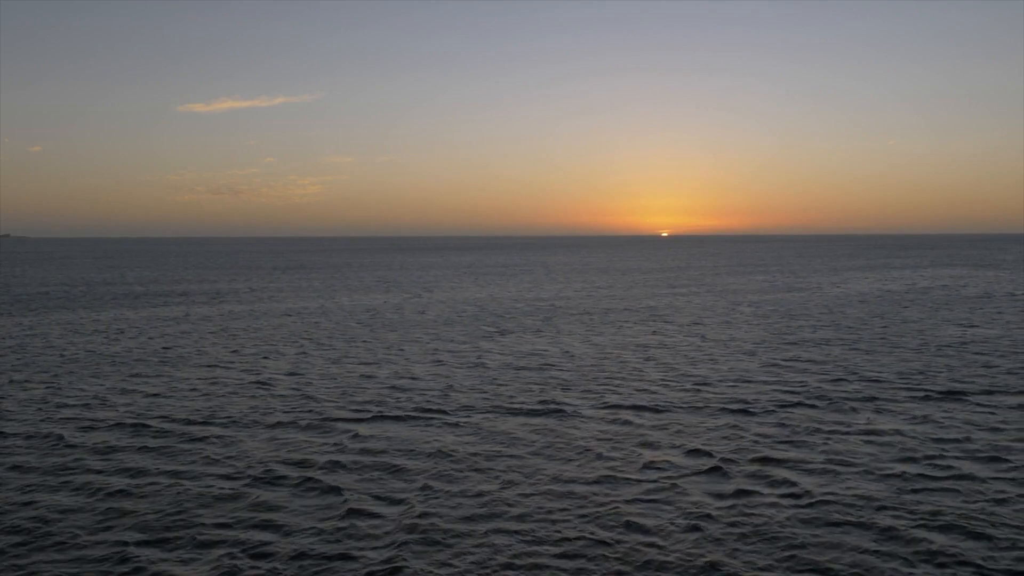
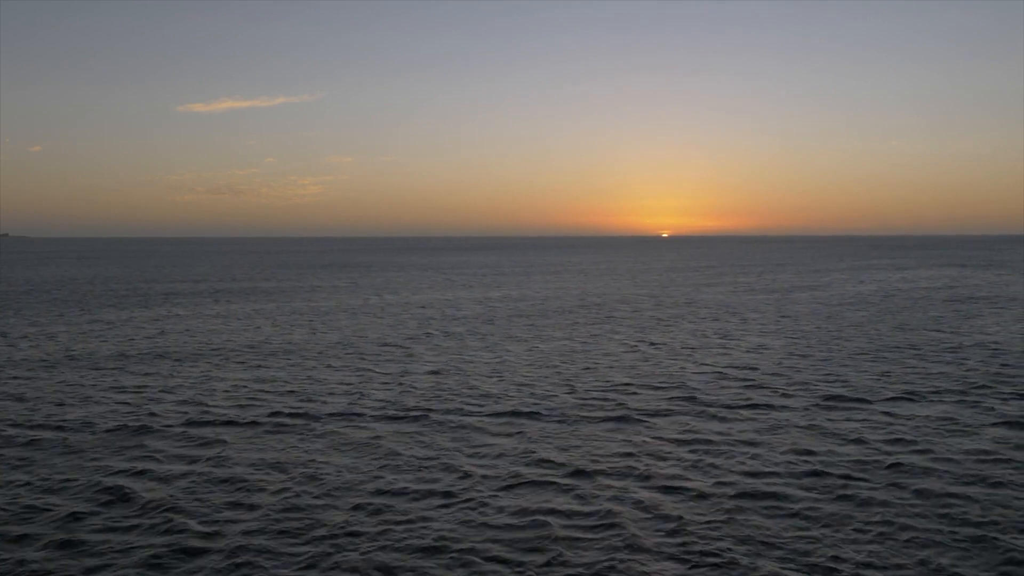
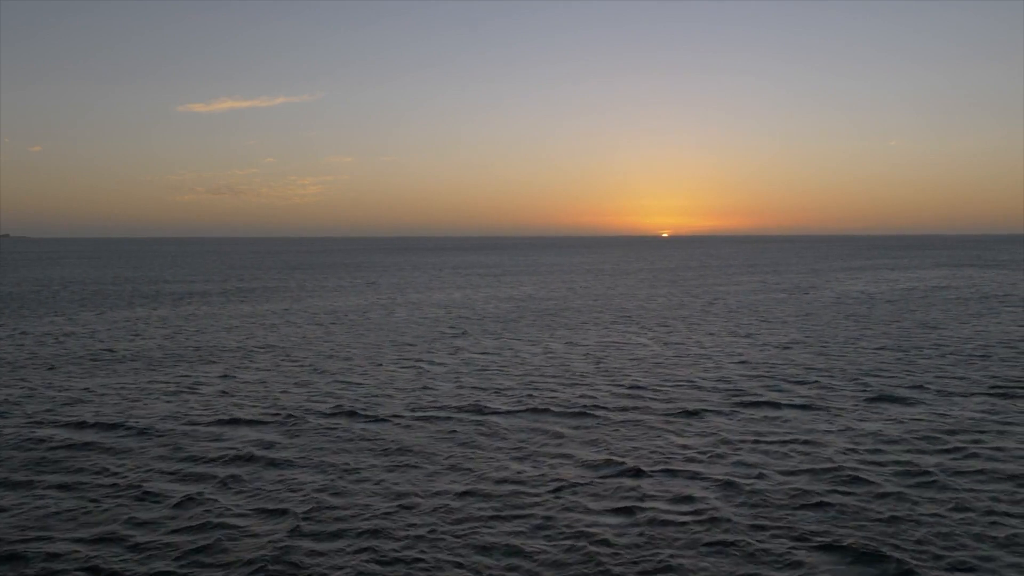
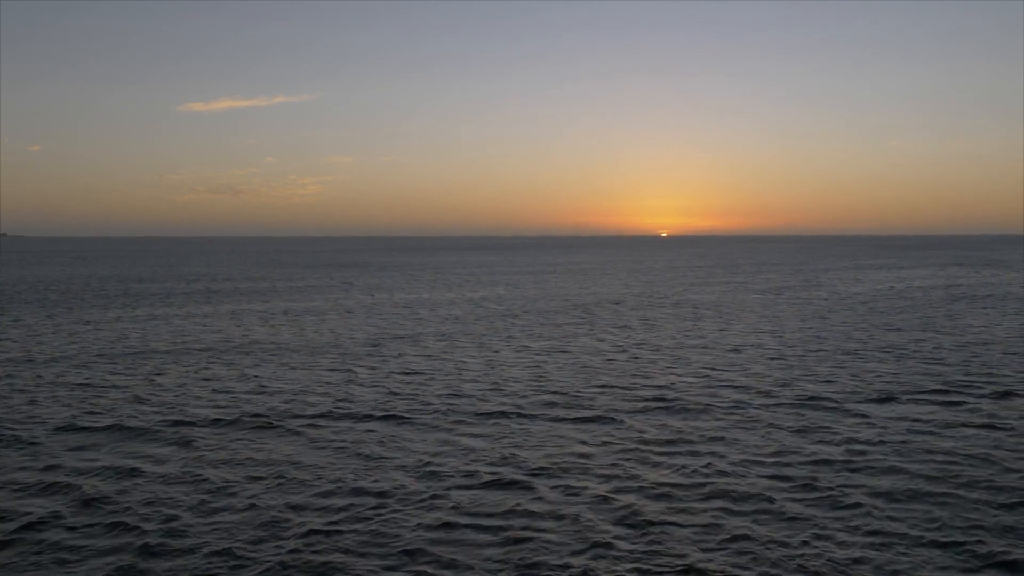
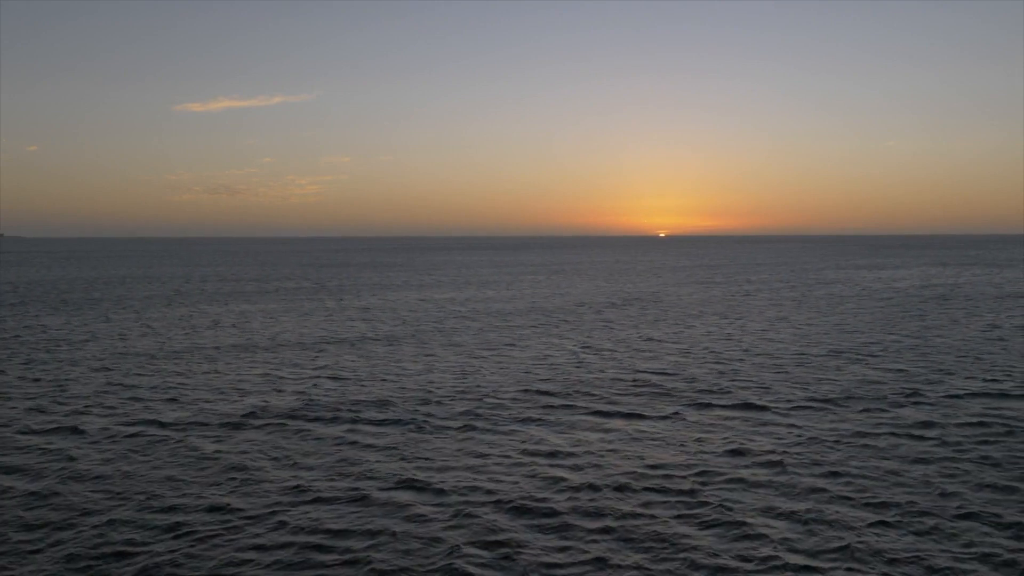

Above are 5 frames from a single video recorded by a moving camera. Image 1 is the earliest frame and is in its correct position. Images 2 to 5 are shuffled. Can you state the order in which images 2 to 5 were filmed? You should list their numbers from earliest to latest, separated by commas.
3, 2, 4, 5
